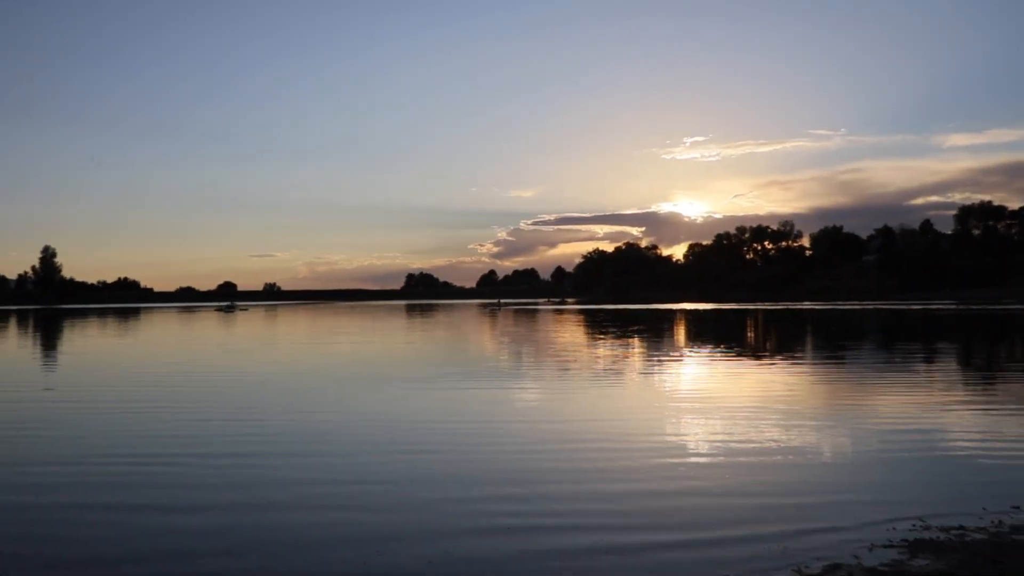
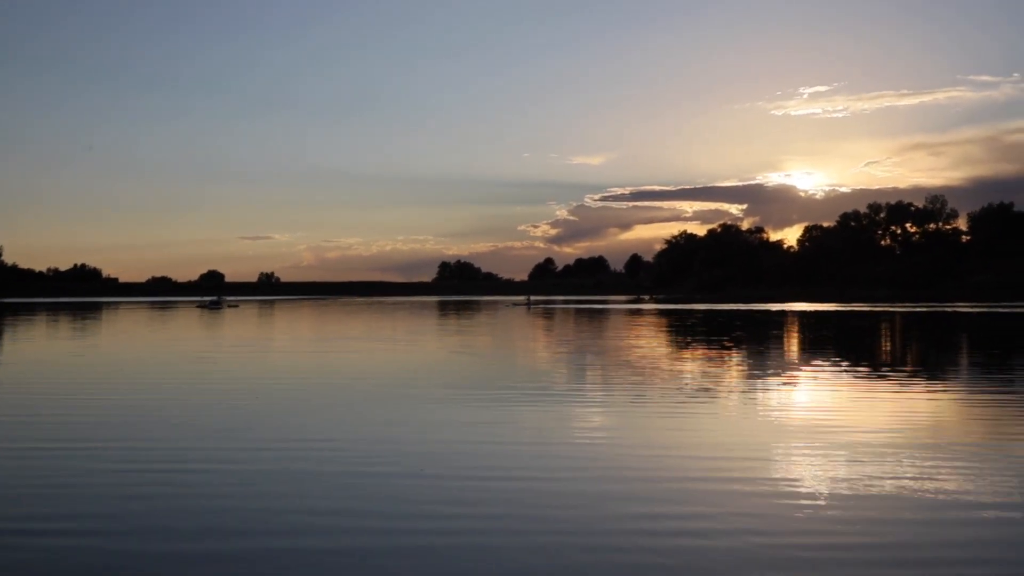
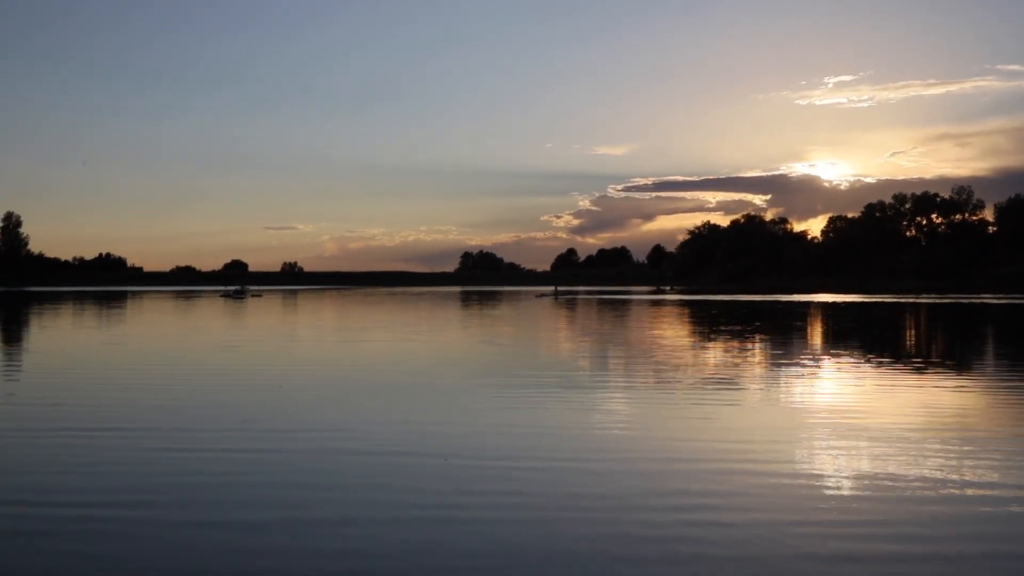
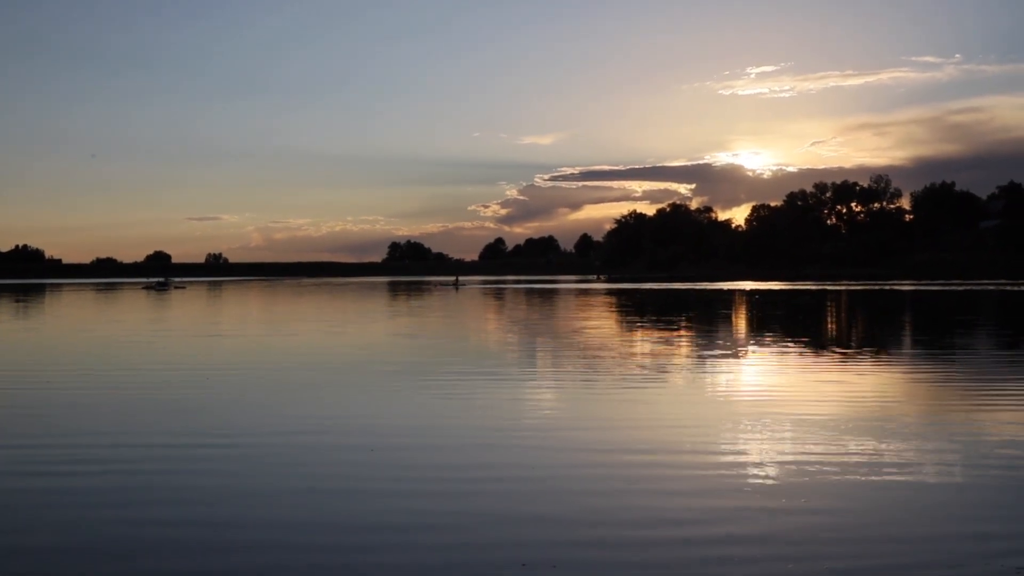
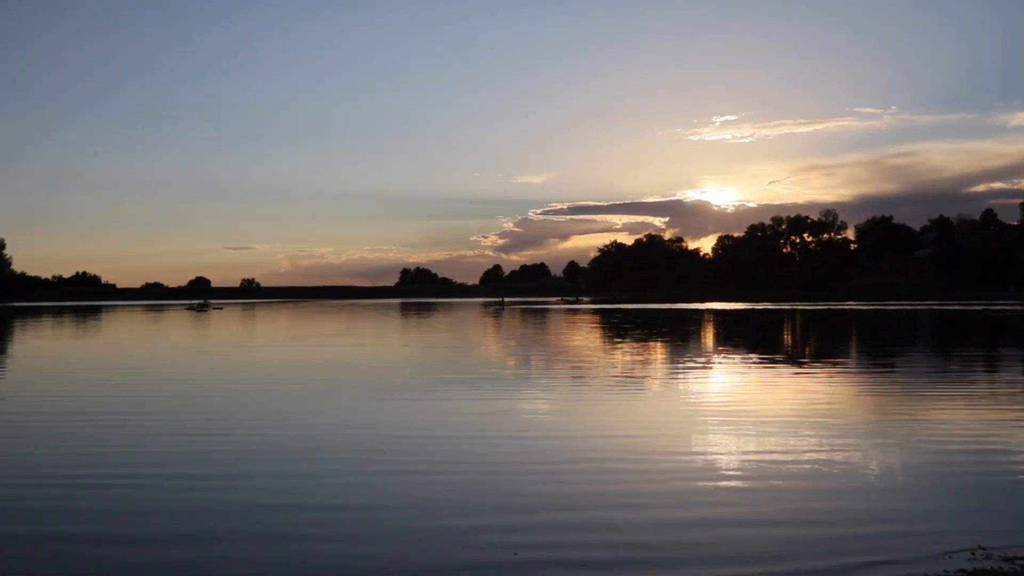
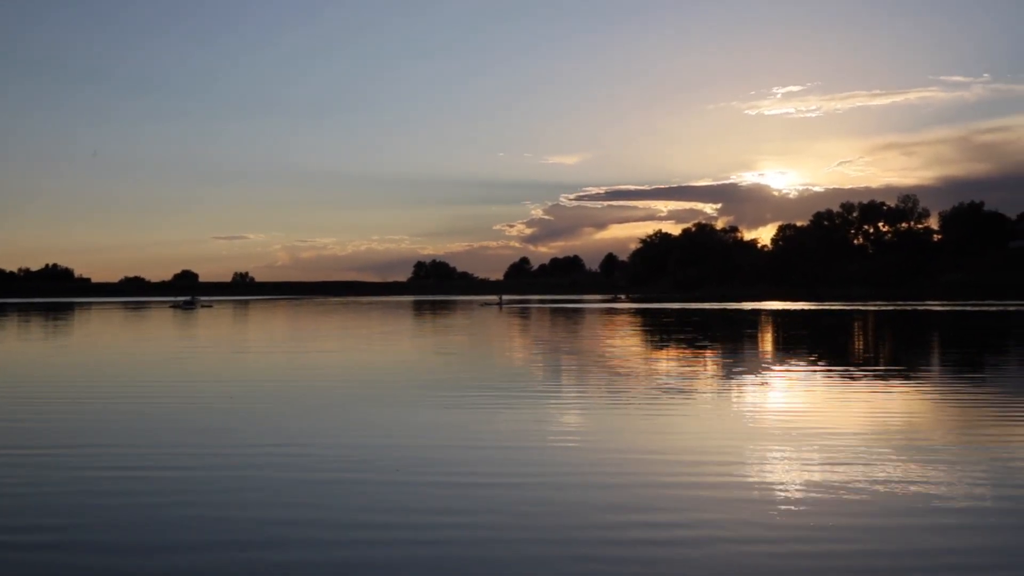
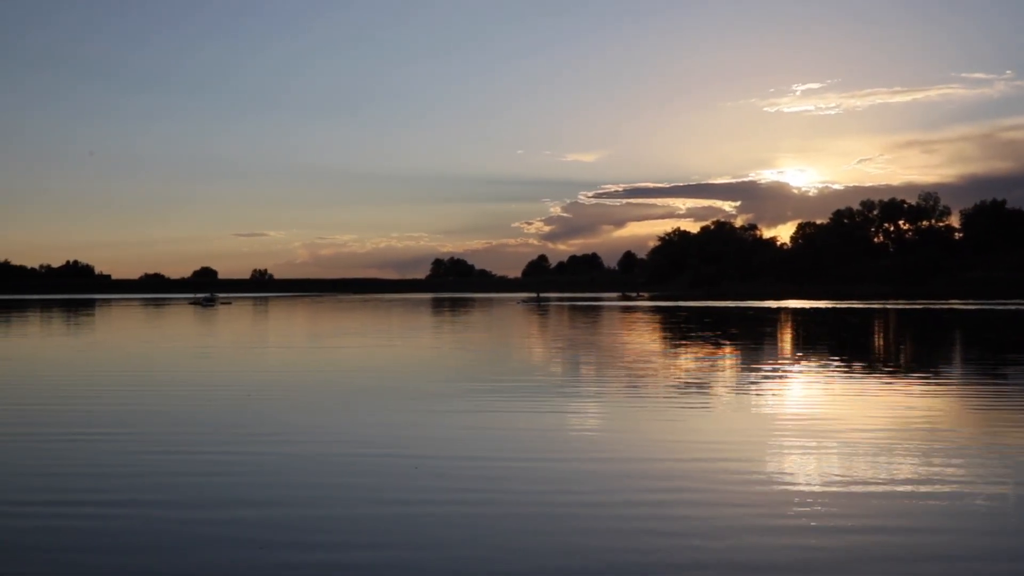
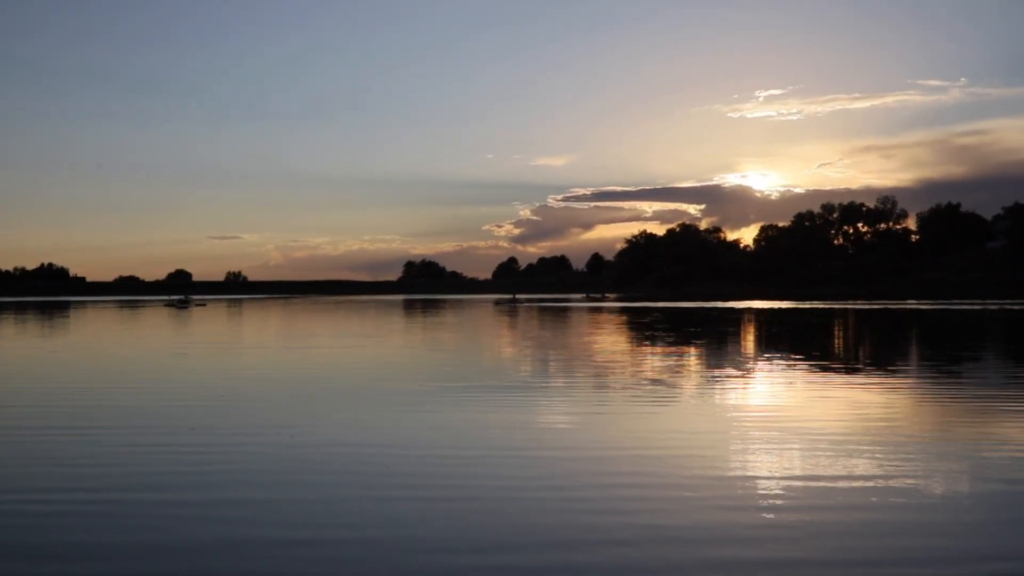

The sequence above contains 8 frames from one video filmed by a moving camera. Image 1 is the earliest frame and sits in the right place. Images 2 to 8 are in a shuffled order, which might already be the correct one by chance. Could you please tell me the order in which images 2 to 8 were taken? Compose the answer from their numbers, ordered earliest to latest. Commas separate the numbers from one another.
5, 8, 7, 3, 2, 6, 4
